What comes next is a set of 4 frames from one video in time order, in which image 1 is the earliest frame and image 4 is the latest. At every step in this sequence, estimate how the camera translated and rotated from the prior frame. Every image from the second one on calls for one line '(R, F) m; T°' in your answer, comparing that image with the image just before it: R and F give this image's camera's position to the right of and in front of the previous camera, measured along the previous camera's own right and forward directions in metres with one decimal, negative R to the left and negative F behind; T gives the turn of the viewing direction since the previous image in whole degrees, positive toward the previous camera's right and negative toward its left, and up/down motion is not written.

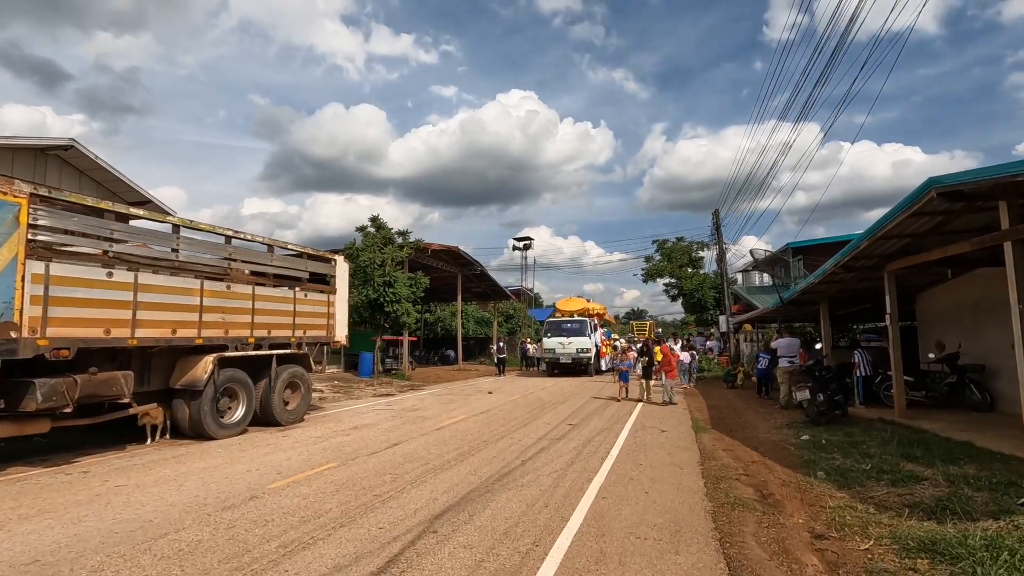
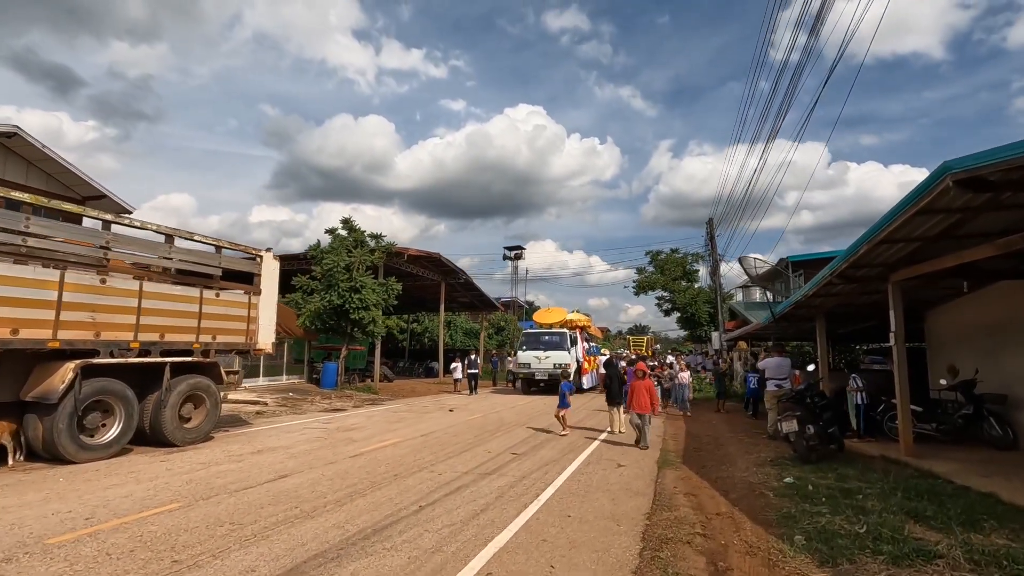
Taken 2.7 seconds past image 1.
(+1.0, +1.6) m; 0°
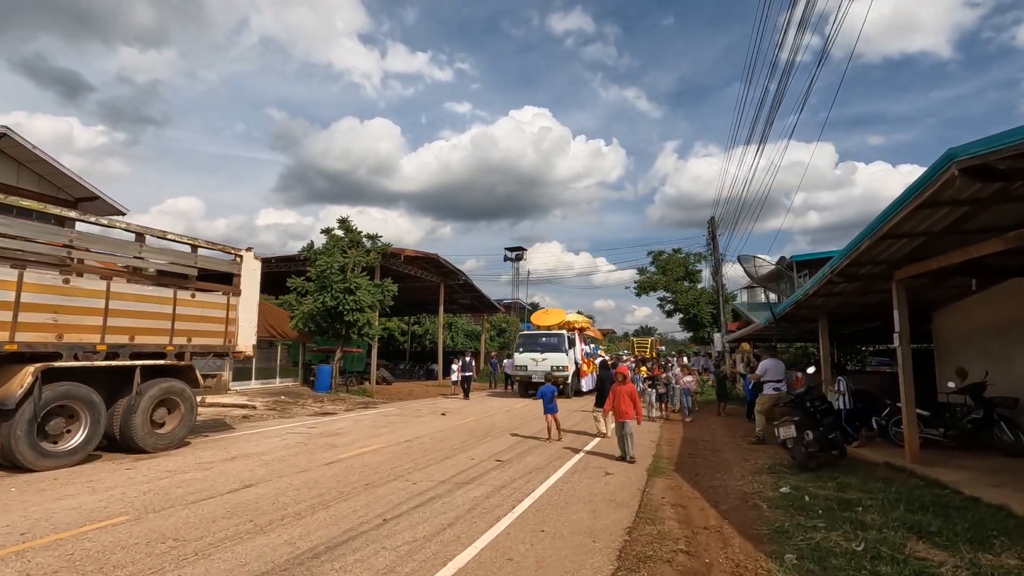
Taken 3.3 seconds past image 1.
(+0.3, +0.4) m; -1°
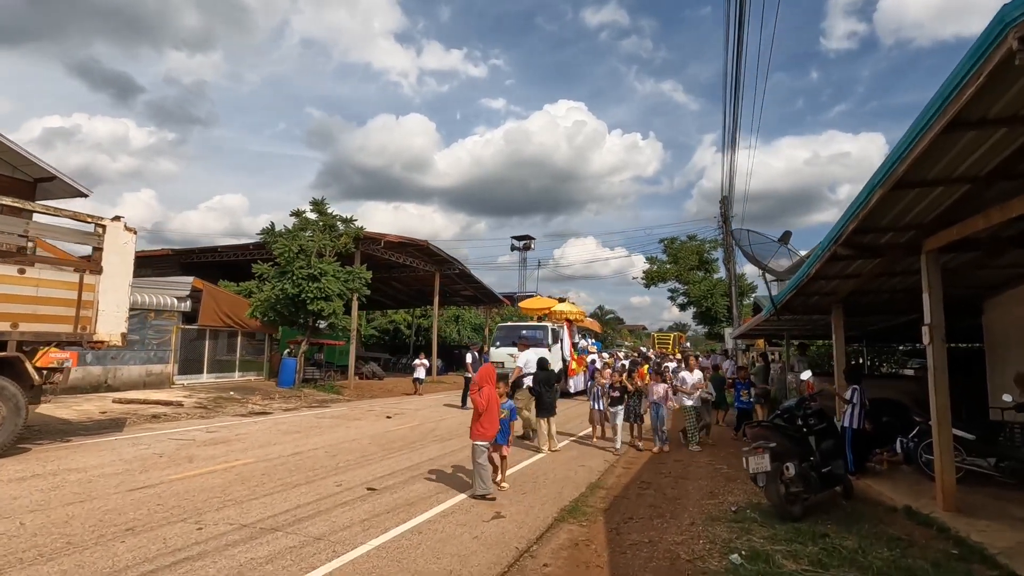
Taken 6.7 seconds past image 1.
(+1.7, +2.3) m; -3°
